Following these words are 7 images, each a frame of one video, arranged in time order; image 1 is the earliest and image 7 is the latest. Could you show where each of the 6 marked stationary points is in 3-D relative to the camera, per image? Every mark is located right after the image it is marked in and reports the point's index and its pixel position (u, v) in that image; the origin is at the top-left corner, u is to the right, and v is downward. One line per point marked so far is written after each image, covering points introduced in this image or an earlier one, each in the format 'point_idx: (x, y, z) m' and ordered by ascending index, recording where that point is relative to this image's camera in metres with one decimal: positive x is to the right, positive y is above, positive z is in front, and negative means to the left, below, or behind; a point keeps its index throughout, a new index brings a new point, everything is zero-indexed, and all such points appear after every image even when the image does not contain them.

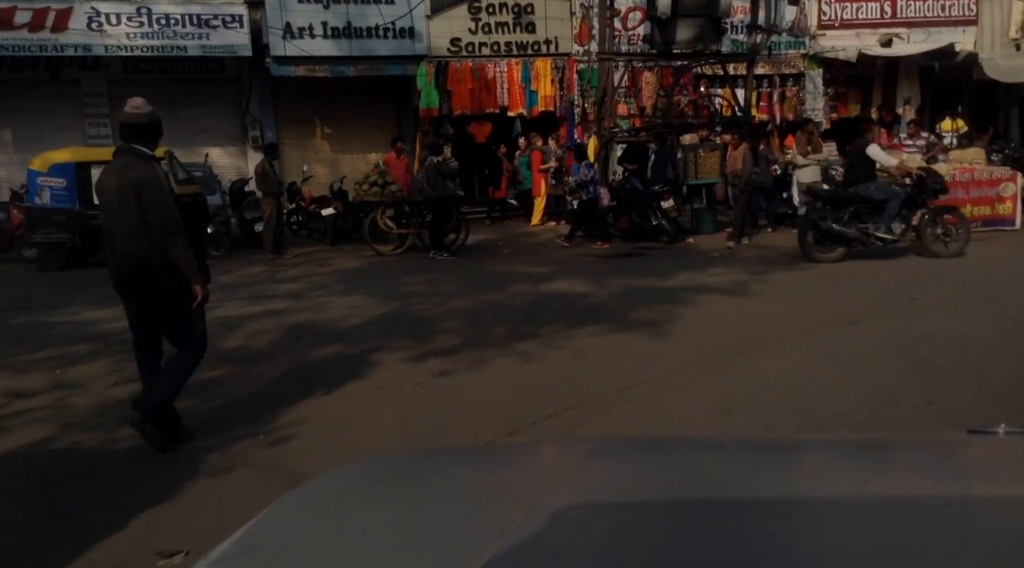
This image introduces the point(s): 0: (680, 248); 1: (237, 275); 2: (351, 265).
0: (+2.2, +0.5, +13.8) m
1: (-3.3, +0.1, +12.9) m
2: (-2.1, +0.2, +13.6) m
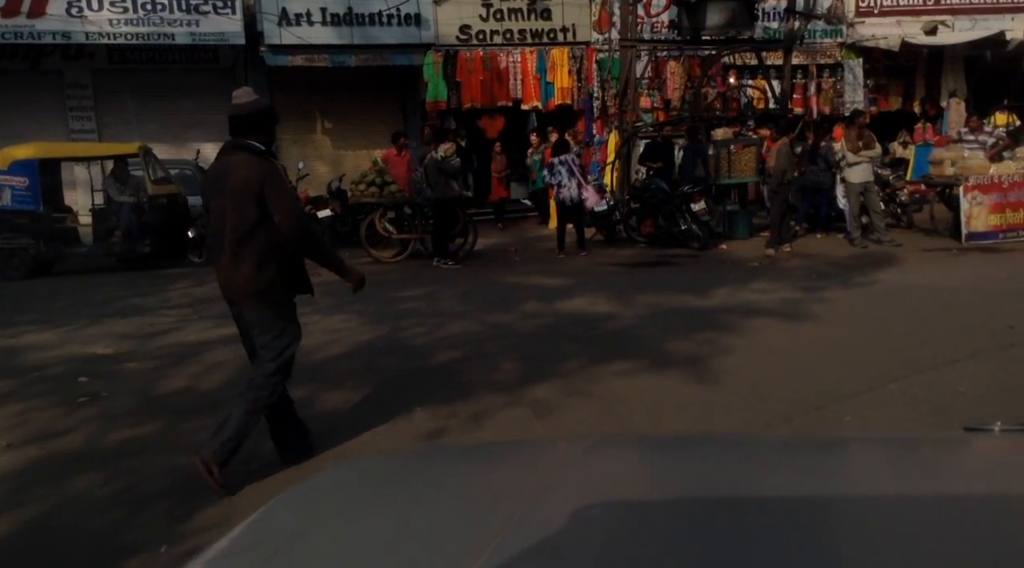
0: (+2.4, +0.3, +12.3) m
1: (-3.2, 0.0, +11.4) m
2: (-1.9, +0.1, +12.2) m
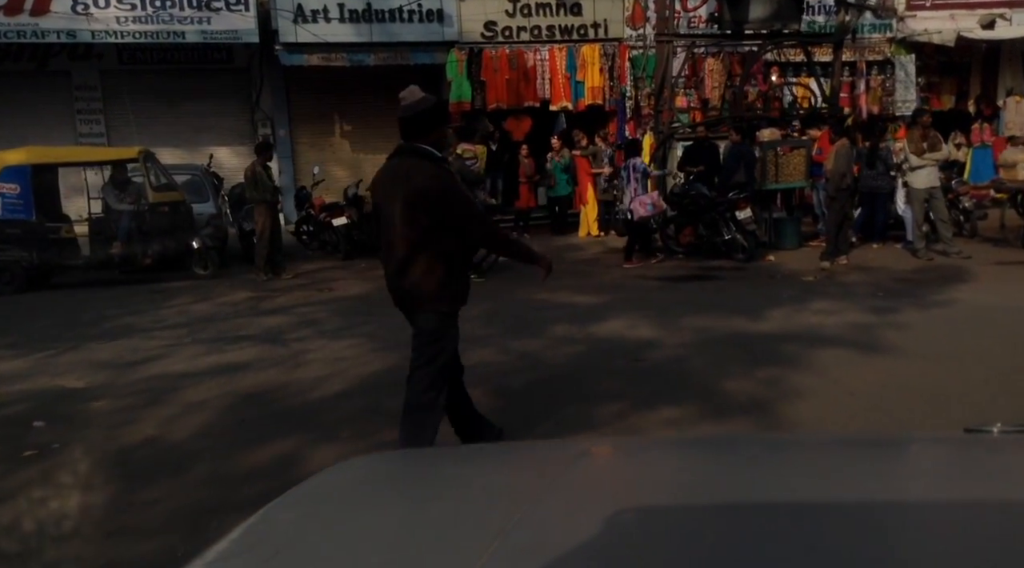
0: (+2.6, +0.1, +11.2) m
1: (-2.9, -0.2, +10.5) m
2: (-1.6, -0.1, +11.2) m
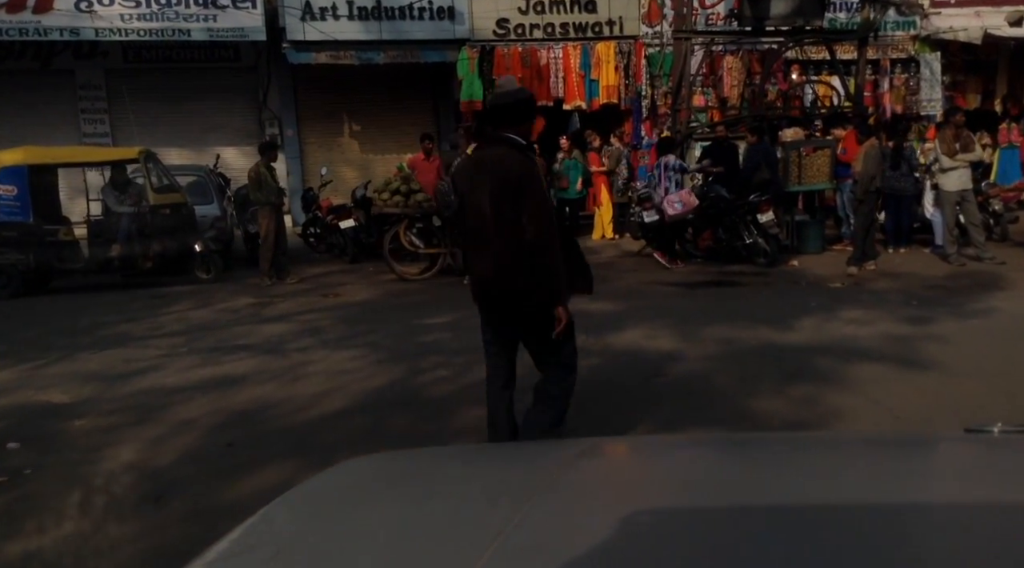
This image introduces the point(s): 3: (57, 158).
0: (+2.8, +0.1, +10.7) m
1: (-2.8, -0.2, +10.1) m
2: (-1.5, -0.1, +10.8) m
3: (-5.1, +1.4, +11.9) m
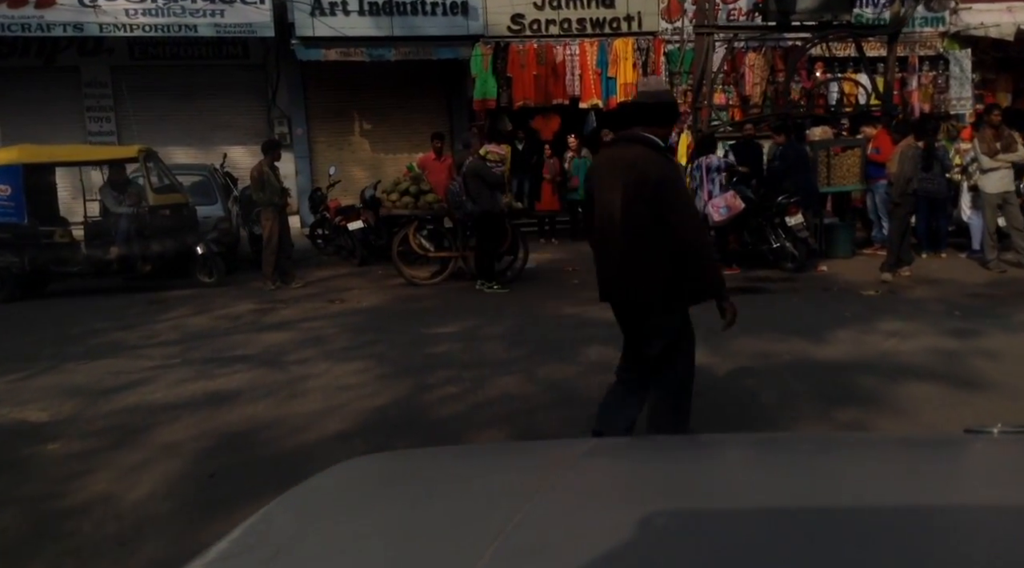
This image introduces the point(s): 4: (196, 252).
0: (+2.9, 0.0, +10.2) m
1: (-2.7, -0.3, +9.6) m
2: (-1.4, -0.2, +10.3) m
3: (-5.0, +1.4, +11.4) m
4: (-3.5, +0.4, +11.9) m
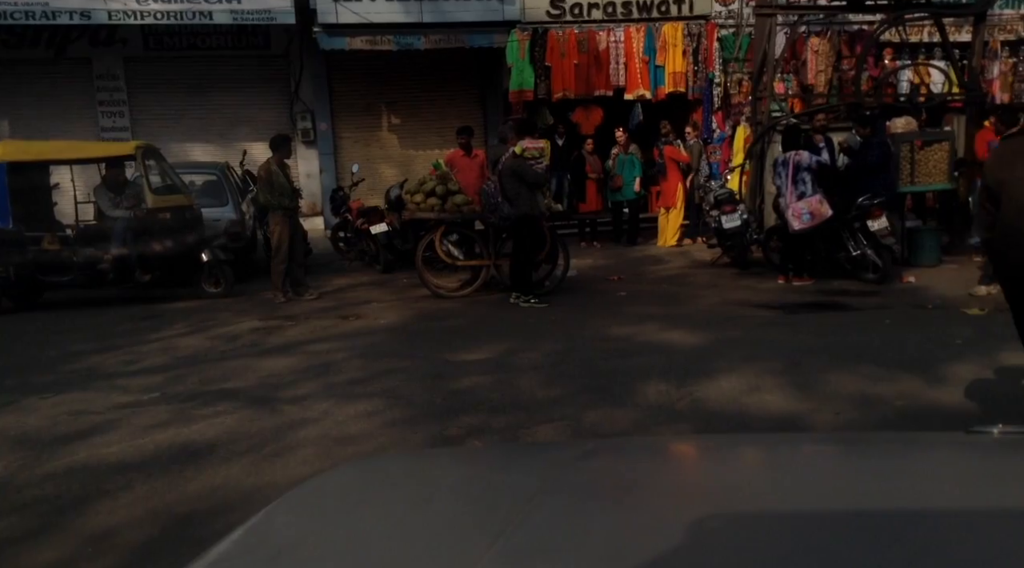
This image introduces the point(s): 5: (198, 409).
0: (+3.2, -0.1, +8.8) m
1: (-2.4, -0.4, +8.4) m
2: (-1.0, -0.3, +9.0) m
3: (-4.6, +1.3, +10.3) m
4: (-3.2, +0.3, +10.7) m
5: (-1.8, -0.7, +5.9) m
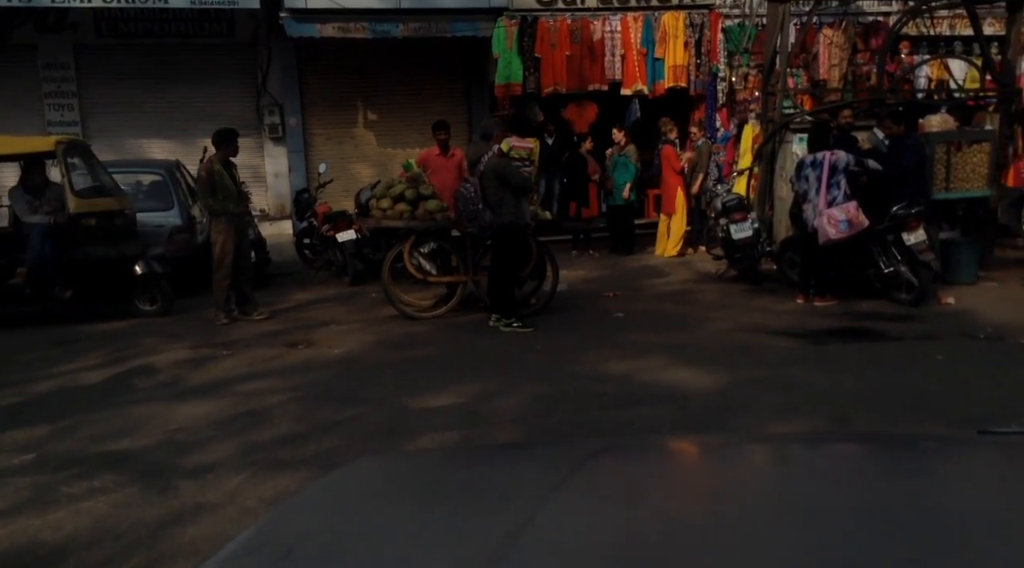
0: (+3.1, -0.3, +7.4) m
1: (-2.5, -0.5, +7.0) m
2: (-1.2, -0.4, +7.6) m
3: (-4.7, +1.1, +8.9) m
4: (-3.3, +0.1, +9.3) m
5: (-1.9, -0.9, +4.5) m
